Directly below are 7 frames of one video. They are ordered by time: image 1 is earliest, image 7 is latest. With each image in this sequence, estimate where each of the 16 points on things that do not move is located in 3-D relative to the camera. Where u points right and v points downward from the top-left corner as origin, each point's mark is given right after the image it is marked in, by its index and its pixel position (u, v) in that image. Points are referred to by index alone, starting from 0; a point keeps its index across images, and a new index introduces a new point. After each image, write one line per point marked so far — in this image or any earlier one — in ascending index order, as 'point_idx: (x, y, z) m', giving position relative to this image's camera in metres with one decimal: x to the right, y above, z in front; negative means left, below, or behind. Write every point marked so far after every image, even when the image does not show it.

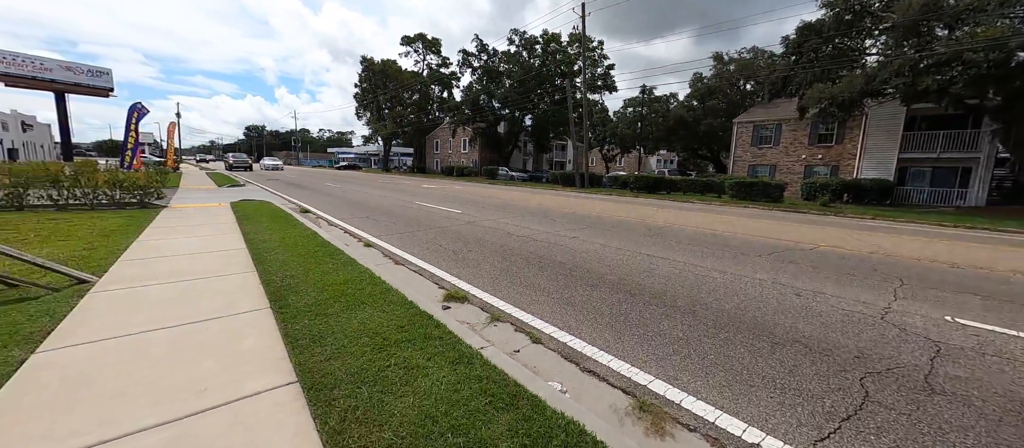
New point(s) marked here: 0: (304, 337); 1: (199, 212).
0: (-1.2, -0.7, +2.2) m
1: (-6.9, +0.3, +8.2) m
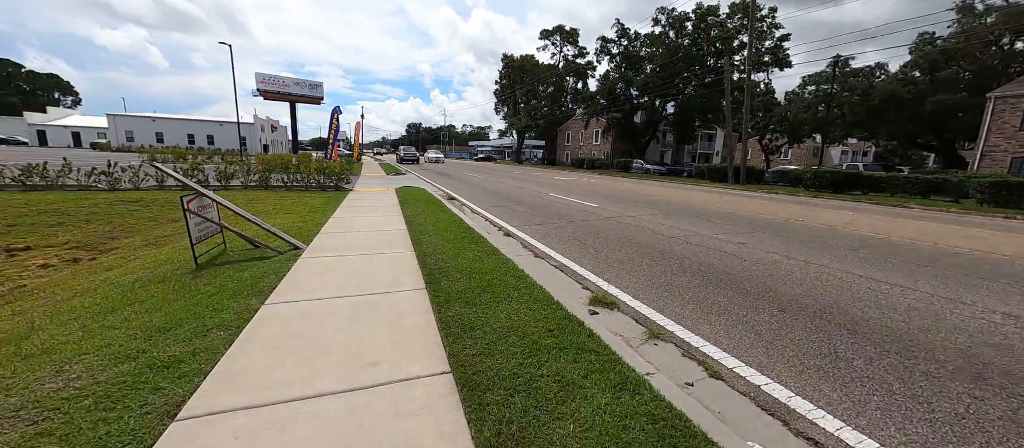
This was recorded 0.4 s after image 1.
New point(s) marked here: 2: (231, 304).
0: (-0.3, -0.6, +2.3) m
1: (-3.6, +0.7, +9.7) m
2: (-2.2, -0.6, +2.9) m
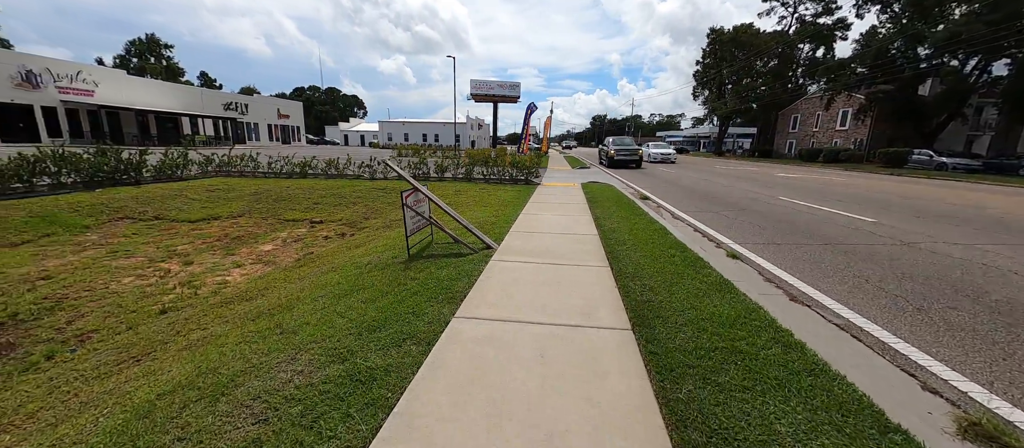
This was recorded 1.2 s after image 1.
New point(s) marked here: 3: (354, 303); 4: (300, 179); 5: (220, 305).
0: (+0.7, -0.8, +1.5) m
1: (+1.2, +0.8, +9.5) m
2: (-0.6, -0.6, +2.8) m
3: (-1.3, -0.7, +3.1) m
4: (-6.3, +1.3, +11.2) m
5: (-3.2, -0.9, +4.1) m
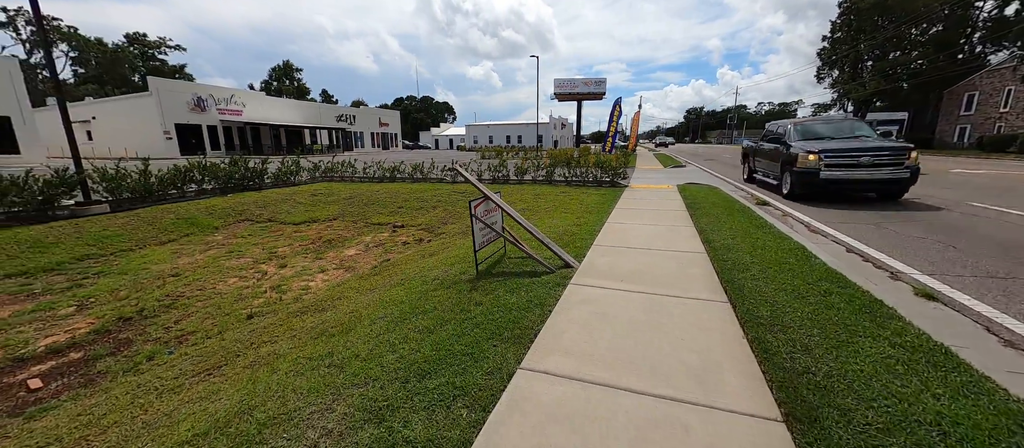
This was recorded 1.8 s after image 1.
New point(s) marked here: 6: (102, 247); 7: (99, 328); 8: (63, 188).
0: (+0.9, -0.9, +0.7) m
1: (+3.2, +0.7, +8.4) m
2: (-0.1, -0.8, +2.3) m
3: (-0.7, -0.8, +2.7) m
4: (-3.8, +1.3, +11.7) m
5: (-2.4, -1.0, +4.1) m
6: (-7.3, -0.4, +6.7) m
7: (-4.6, -1.1, +4.1) m
8: (-8.9, +0.7, +7.4) m
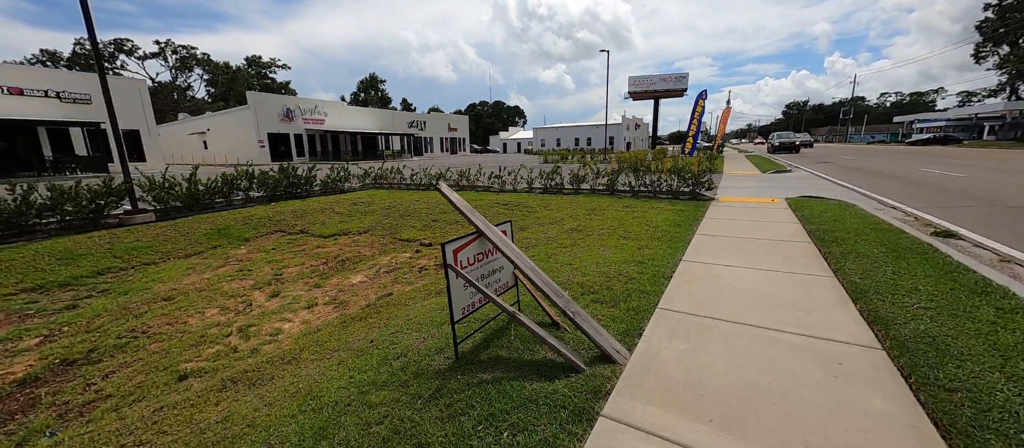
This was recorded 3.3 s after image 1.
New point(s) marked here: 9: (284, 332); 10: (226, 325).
0: (+0.3, -1.3, -1.0) m
1: (+4.0, +0.2, +6.2) m
2: (-0.4, -1.1, +0.8) m
3: (-0.9, -1.1, +1.3) m
4: (-2.2, +0.9, +10.8) m
5: (-2.3, -1.3, +3.1) m
6: (-6.6, -0.6, +6.4) m
7: (-4.4, -1.4, +3.4) m
8: (-8.1, +0.6, +7.5) m
9: (-2.4, -1.2, +4.0) m
10: (-3.2, -1.1, +4.3) m
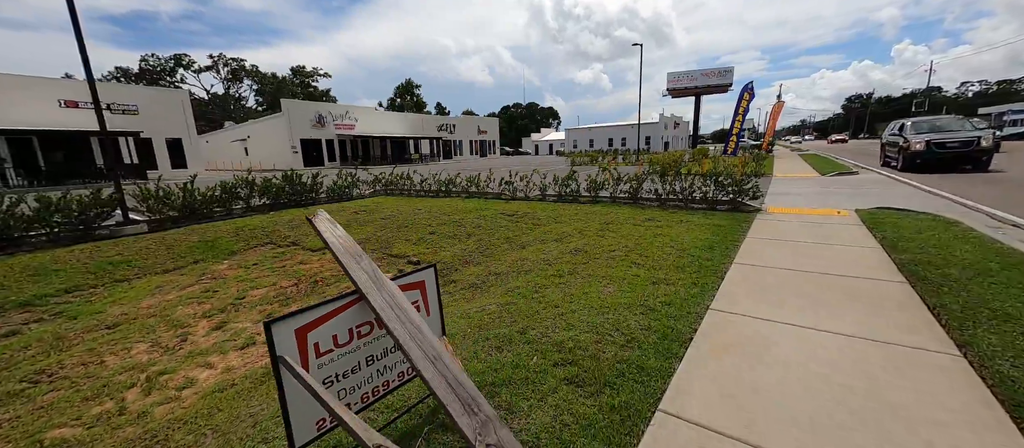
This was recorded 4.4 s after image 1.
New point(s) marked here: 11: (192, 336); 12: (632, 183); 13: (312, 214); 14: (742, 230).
0: (-0.5, -1.5, -2.0) m
1: (+3.9, -0.1, +4.9) m
2: (-1.0, -1.3, -0.1) m
3: (-1.5, -1.3, +0.5) m
4: (-1.9, +0.7, +10.0) m
5: (-2.7, -1.5, +2.3) m
6: (-6.7, -0.8, +6.1) m
7: (-4.8, -1.6, +2.9) m
8: (-8.0, +0.3, +7.3) m
9: (-2.7, -1.4, +3.2) m
10: (-3.5, -1.4, +3.6) m
11: (-3.5, -1.2, +4.2) m
12: (+2.6, +0.9, +8.1) m
13: (-5.0, +0.2, +9.3) m
14: (+3.3, -0.1, +5.3) m
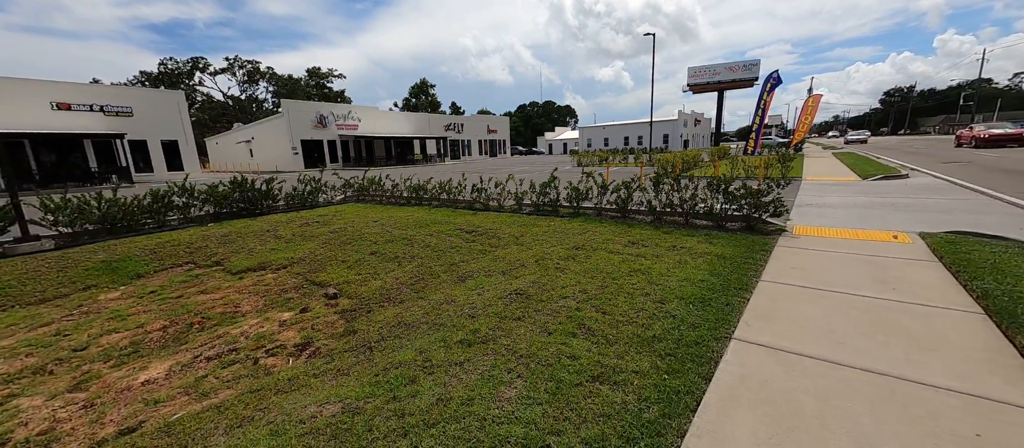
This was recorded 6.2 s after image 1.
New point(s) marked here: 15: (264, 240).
0: (-1.7, -1.8, -3.3) m
1: (+3.0, -0.4, +3.3) m
2: (-2.1, -1.6, -1.4) m
3: (-2.6, -1.6, -0.8) m
4: (-2.5, +0.4, +8.7) m
5: (-3.7, -1.8, +1.0) m
6: (-7.4, -1.1, +5.0) m
7: (-5.7, -1.9, +1.7) m
8: (-8.7, +0.1, +6.3) m
9: (-3.7, -1.7, +2.0) m
10: (-4.4, -1.7, +2.4) m
11: (-4.4, -1.5, +3.0) m
12: (+1.9, +0.6, +6.6) m
13: (-5.6, -0.1, +8.2) m
14: (+2.5, -0.4, +3.8) m
15: (-5.0, -0.3, +7.5) m
